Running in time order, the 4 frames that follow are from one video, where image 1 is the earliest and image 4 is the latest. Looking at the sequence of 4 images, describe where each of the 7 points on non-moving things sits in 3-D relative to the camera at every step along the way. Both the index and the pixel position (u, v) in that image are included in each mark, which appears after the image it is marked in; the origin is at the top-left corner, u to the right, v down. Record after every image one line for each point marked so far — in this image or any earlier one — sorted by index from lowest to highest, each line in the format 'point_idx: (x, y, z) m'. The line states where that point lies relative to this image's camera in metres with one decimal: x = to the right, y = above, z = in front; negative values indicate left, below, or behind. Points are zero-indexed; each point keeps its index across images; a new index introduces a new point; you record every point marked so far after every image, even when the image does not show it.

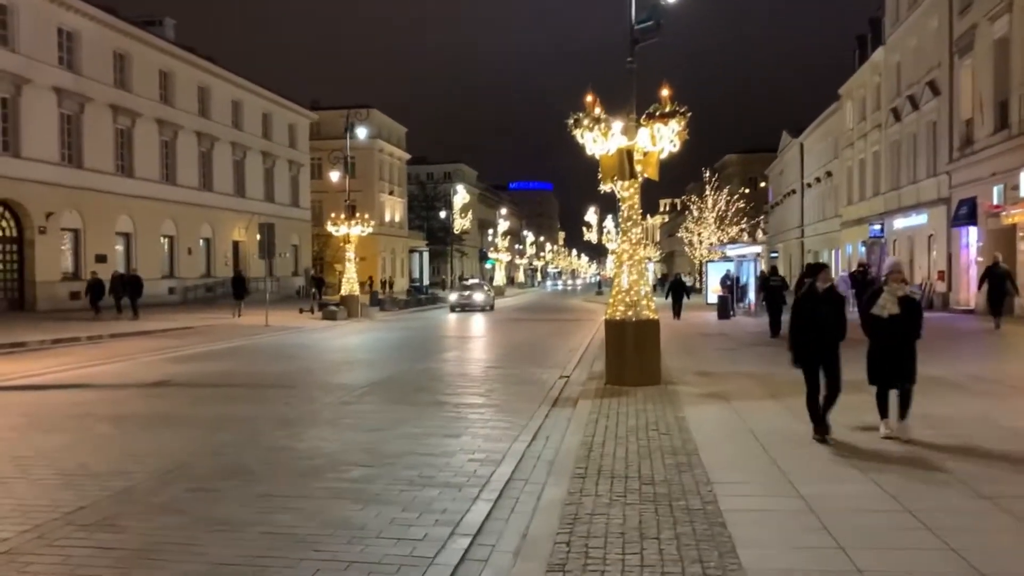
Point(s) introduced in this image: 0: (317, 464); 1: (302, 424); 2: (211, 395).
0: (-1.9, -1.7, +8.2) m
1: (-2.5, -1.6, +10.3) m
2: (-4.5, -1.6, +12.8) m
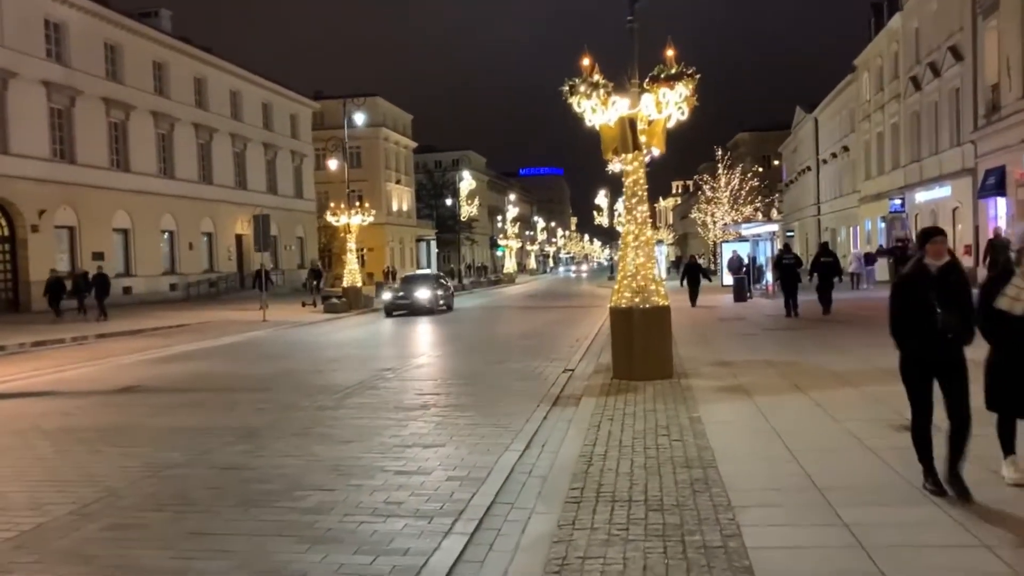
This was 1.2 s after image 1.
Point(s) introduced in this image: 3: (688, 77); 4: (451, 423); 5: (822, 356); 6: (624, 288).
0: (-2.0, -1.6, +7.0) m
1: (-2.6, -1.6, +9.2) m
2: (-4.6, -1.6, +11.7) m
3: (+2.4, +2.9, +11.6) m
4: (-0.7, -1.5, +9.7) m
5: (+4.8, -1.1, +13.3) m
6: (+1.6, 0.0, +11.9) m
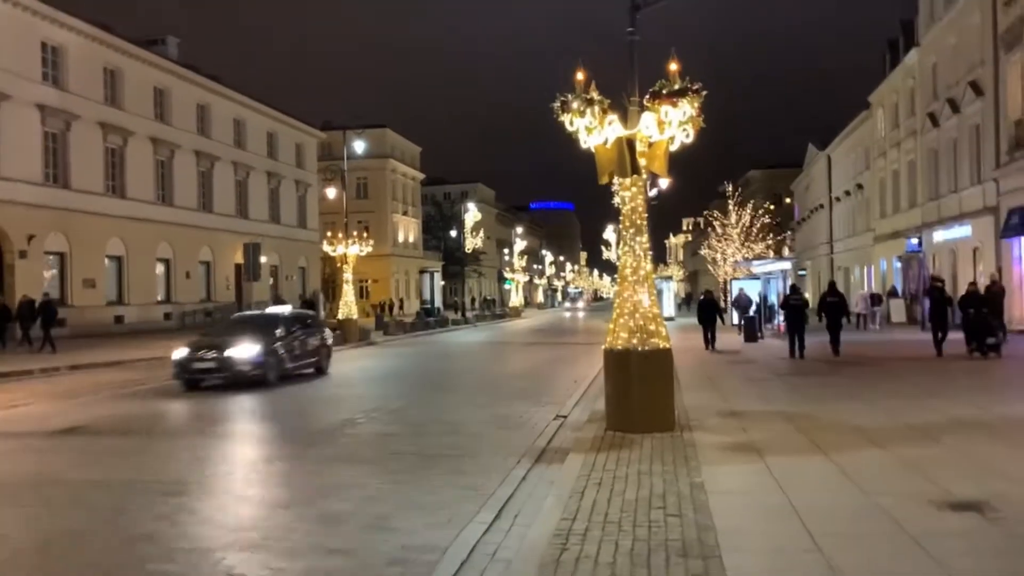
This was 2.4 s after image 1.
0: (-2.3, -1.9, +5.7) m
1: (-2.9, -1.9, +7.8) m
2: (-4.8, -1.9, +10.4) m
3: (+2.2, +2.4, +10.4) m
4: (-1.0, -1.9, +8.4) m
5: (+4.6, -1.7, +11.9) m
6: (+1.3, -0.5, +10.6) m
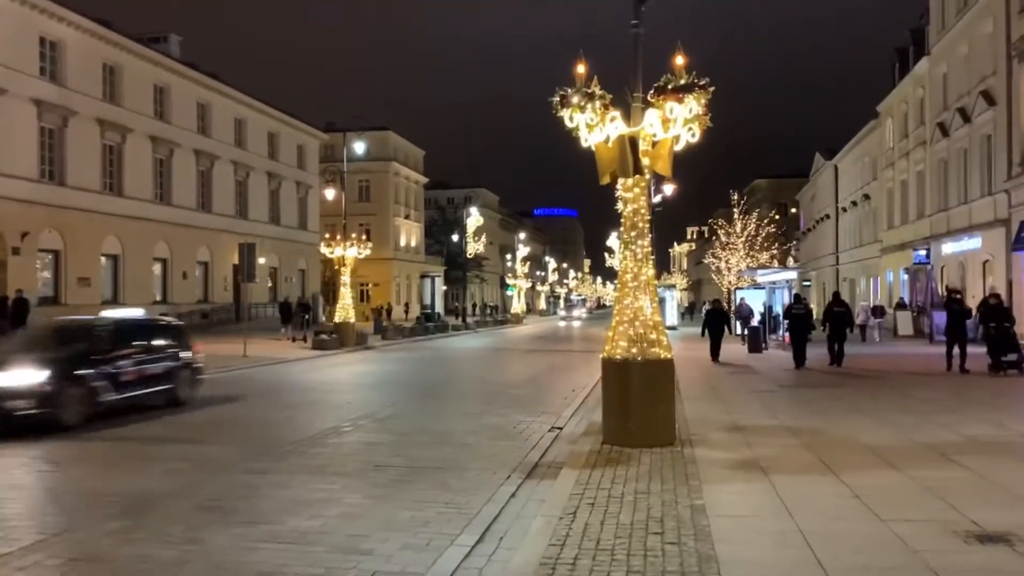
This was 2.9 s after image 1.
0: (-2.4, -1.9, +5.1) m
1: (-3.0, -1.9, +7.3) m
2: (-4.9, -1.9, +9.8) m
3: (+2.2, +2.3, +9.9) m
4: (-1.1, -1.9, +7.8) m
5: (+4.5, -1.8, +11.3) m
6: (+1.3, -0.6, +10.0) m
